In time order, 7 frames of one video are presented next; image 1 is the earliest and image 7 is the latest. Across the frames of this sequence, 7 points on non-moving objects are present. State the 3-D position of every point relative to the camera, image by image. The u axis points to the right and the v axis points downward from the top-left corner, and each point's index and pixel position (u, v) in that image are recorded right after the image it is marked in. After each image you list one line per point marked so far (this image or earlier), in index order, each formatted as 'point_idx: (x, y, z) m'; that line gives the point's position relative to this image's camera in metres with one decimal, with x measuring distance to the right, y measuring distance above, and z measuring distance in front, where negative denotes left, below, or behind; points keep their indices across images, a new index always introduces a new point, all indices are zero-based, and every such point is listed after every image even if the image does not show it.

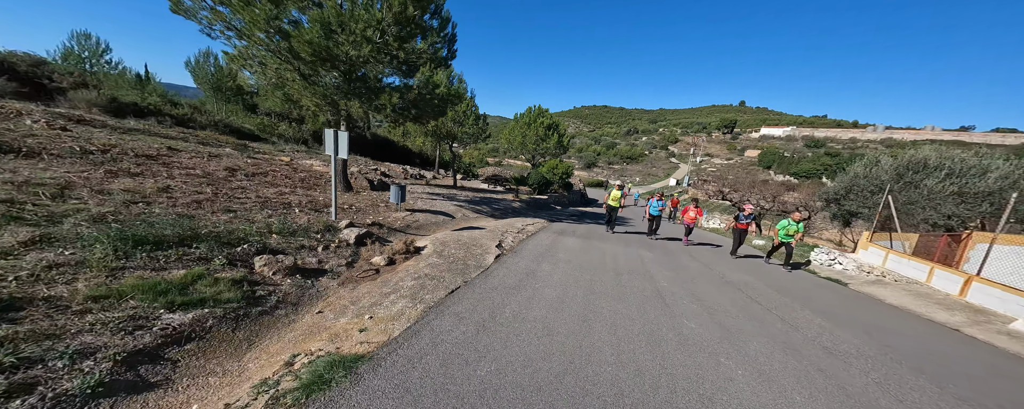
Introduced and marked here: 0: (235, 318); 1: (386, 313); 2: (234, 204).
0: (-2.8, -1.1, +3.6) m
1: (-1.5, -1.2, +4.1) m
2: (-5.6, 0.0, +7.0) m
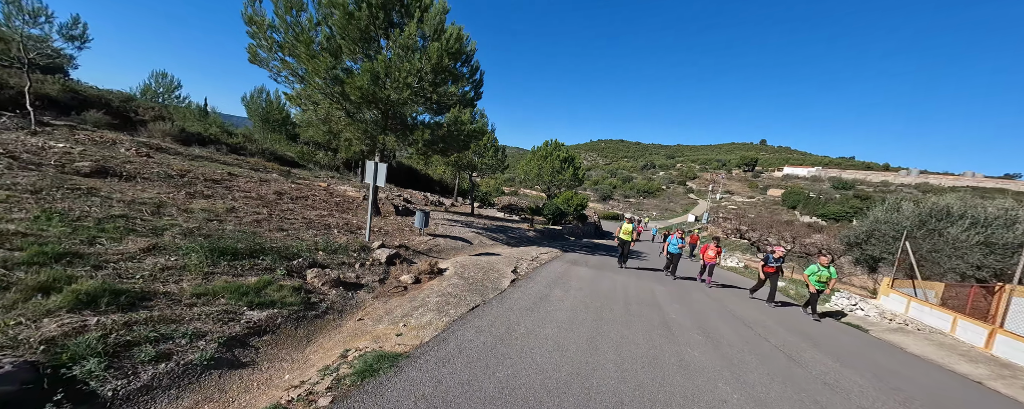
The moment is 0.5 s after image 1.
0: (-2.6, -1.4, +4.3) m
1: (-1.3, -1.6, +4.7) m
2: (-5.2, -0.4, +7.9) m
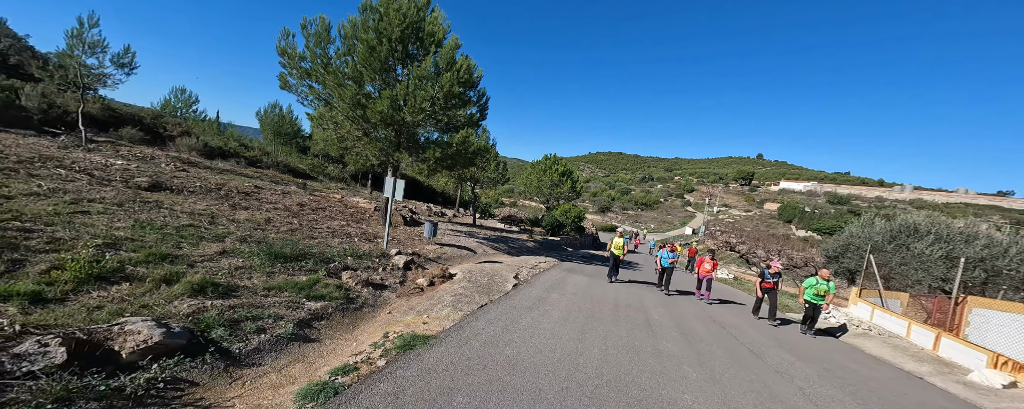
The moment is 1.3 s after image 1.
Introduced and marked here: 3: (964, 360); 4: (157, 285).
0: (-2.6, -1.6, +5.3) m
1: (-1.2, -1.8, +5.8) m
2: (-5.1, -0.7, +9.0) m
3: (+10.2, -3.5, +7.9) m
4: (-4.1, -0.9, +4.1) m
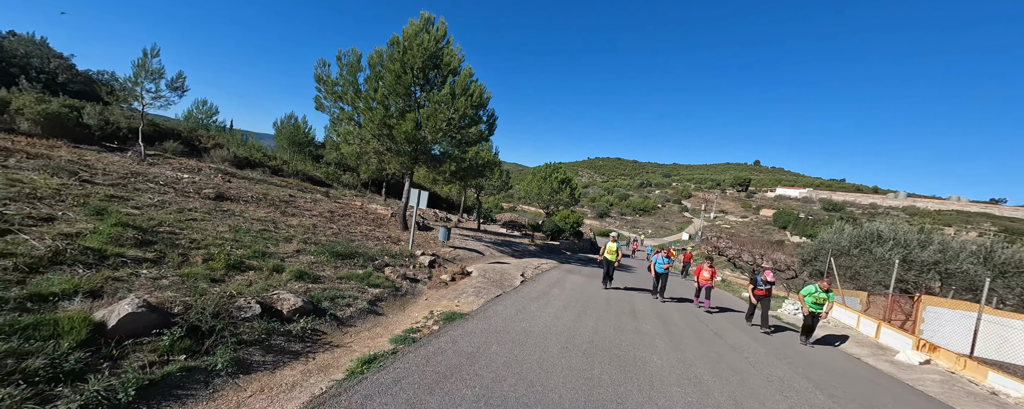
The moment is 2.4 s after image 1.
0: (-2.3, -1.8, +6.9) m
1: (-1.0, -2.0, +7.3) m
2: (-4.9, -0.9, +10.6) m
3: (+10.5, -3.8, +9.5) m
4: (-3.9, -1.1, +5.7) m
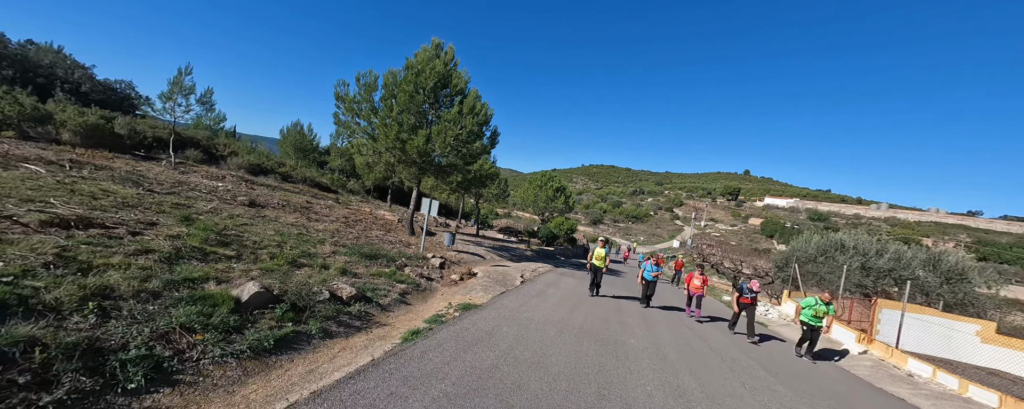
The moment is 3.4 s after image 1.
0: (-2.2, -2.0, +8.2) m
1: (-0.9, -2.2, +8.7) m
2: (-4.9, -1.2, +11.9) m
3: (+10.5, -4.2, +11.0) m
4: (-3.8, -1.3, +7.0) m
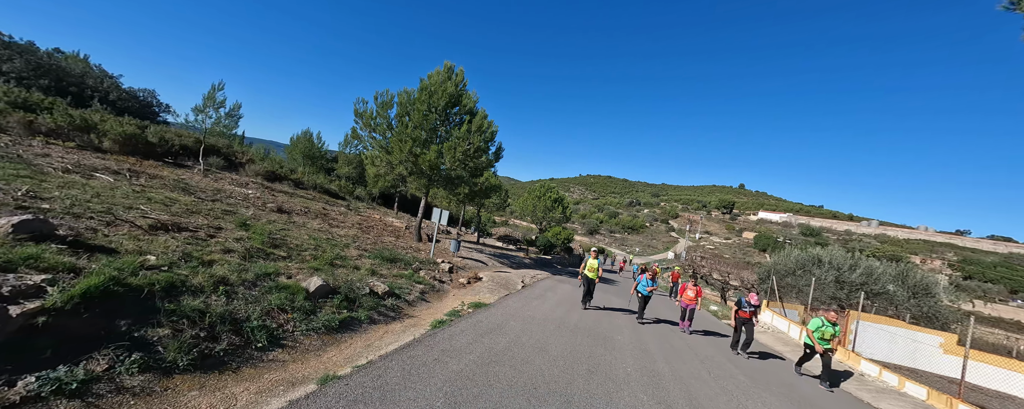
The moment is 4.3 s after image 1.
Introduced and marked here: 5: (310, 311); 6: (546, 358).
0: (-2.1, -2.3, +9.4) m
1: (-0.8, -2.6, +9.8) m
2: (-4.8, -1.5, +13.0) m
3: (+10.5, -4.9, +12.3) m
4: (-3.7, -1.5, +8.2) m
5: (-2.9, -1.5, +5.1) m
6: (+0.5, -2.5, +5.6) m
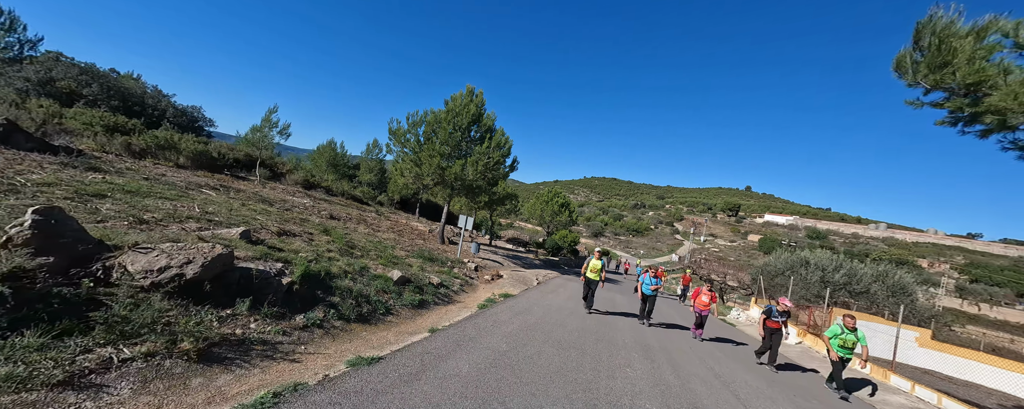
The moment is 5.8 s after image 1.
0: (-1.5, -2.6, +11.4) m
1: (-0.1, -2.9, +11.9) m
2: (-4.1, -1.8, +15.1) m
3: (+11.2, -5.2, +14.1) m
4: (-3.0, -1.8, +10.3) m
5: (-2.3, -1.8, +7.2) m
6: (+1.1, -2.7, +7.6) m
